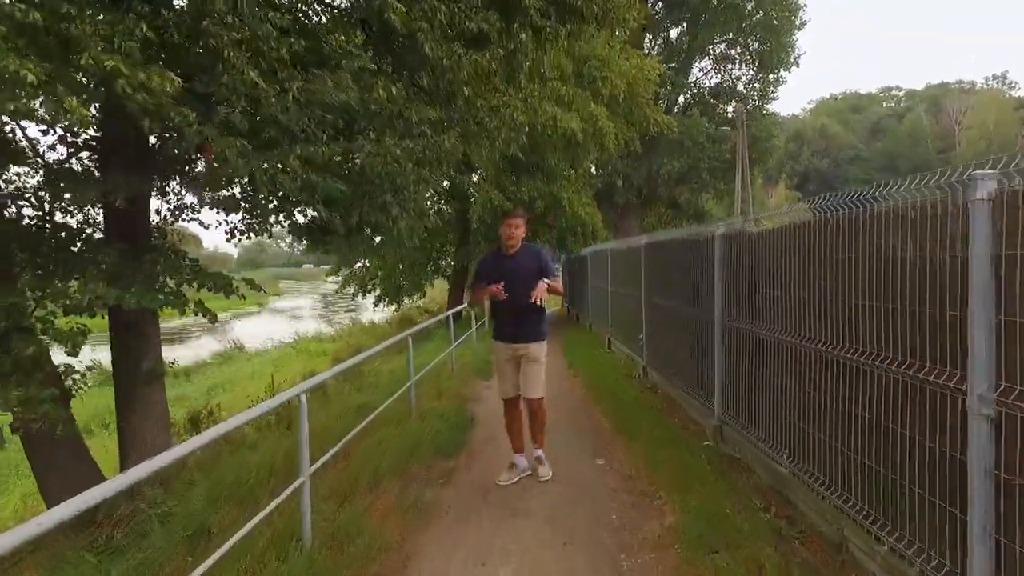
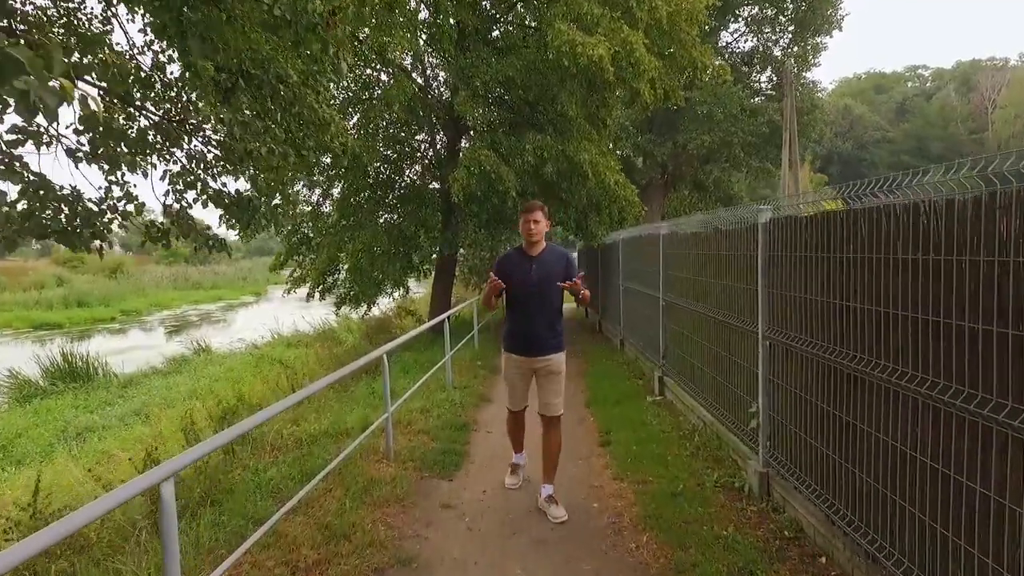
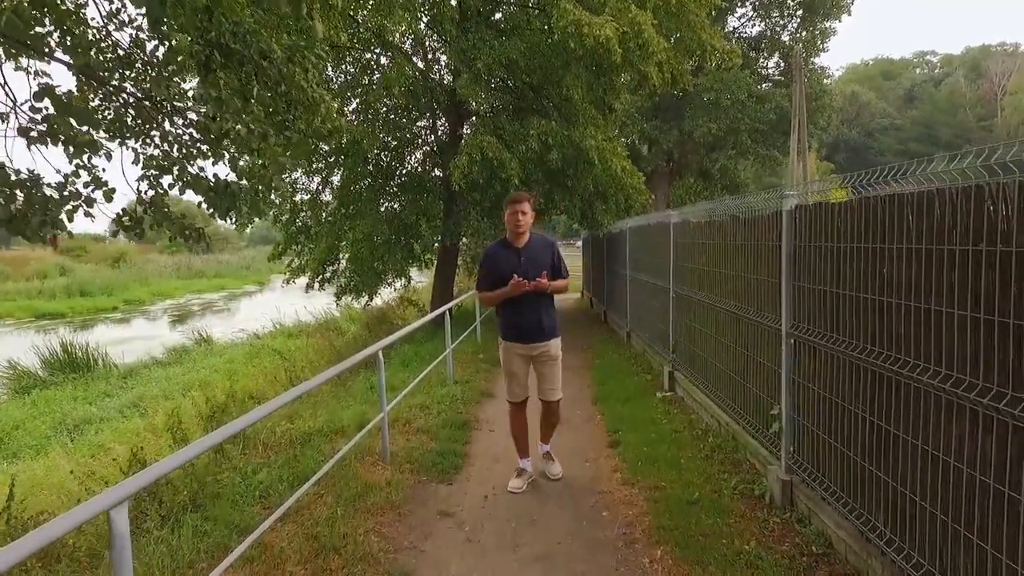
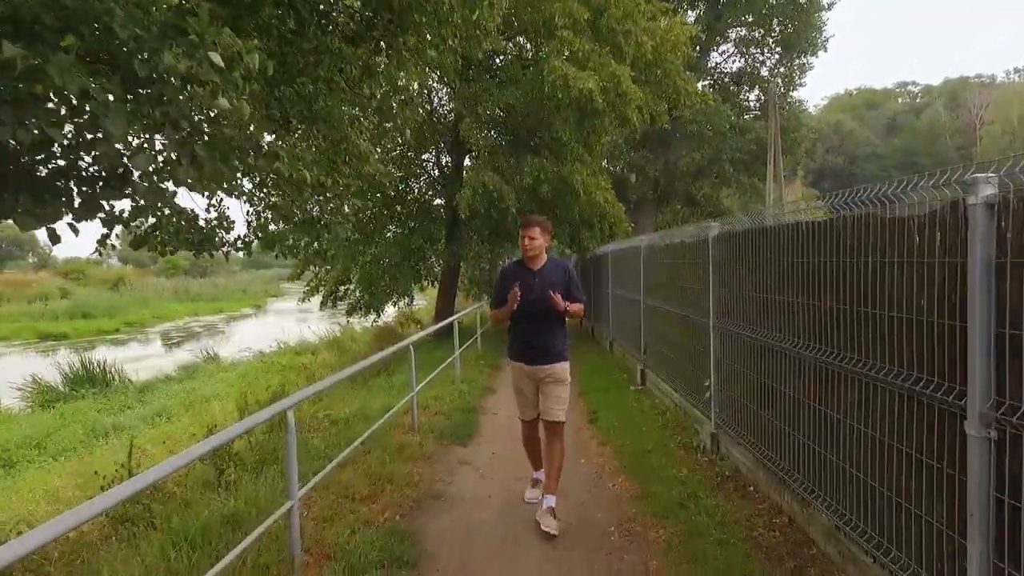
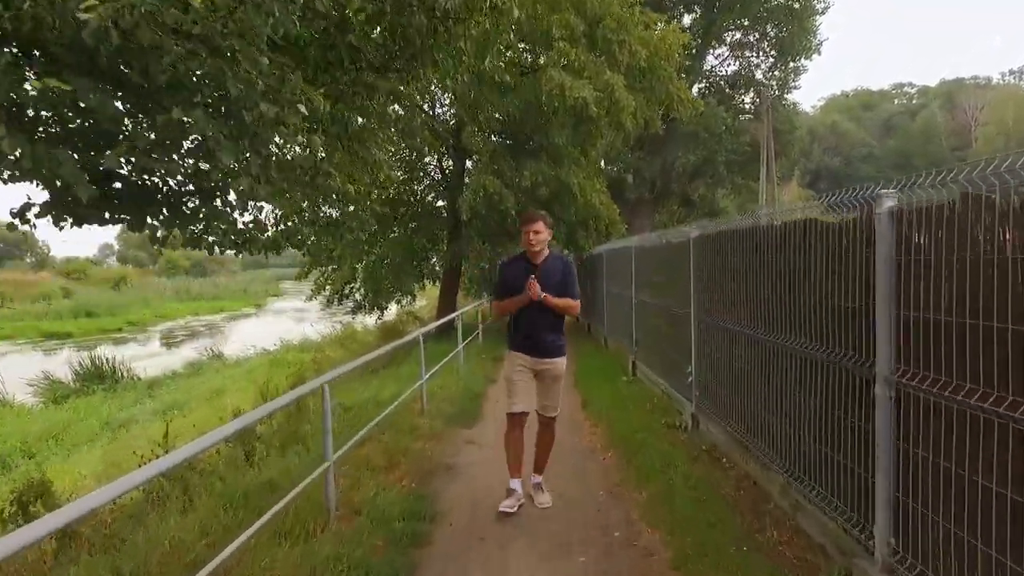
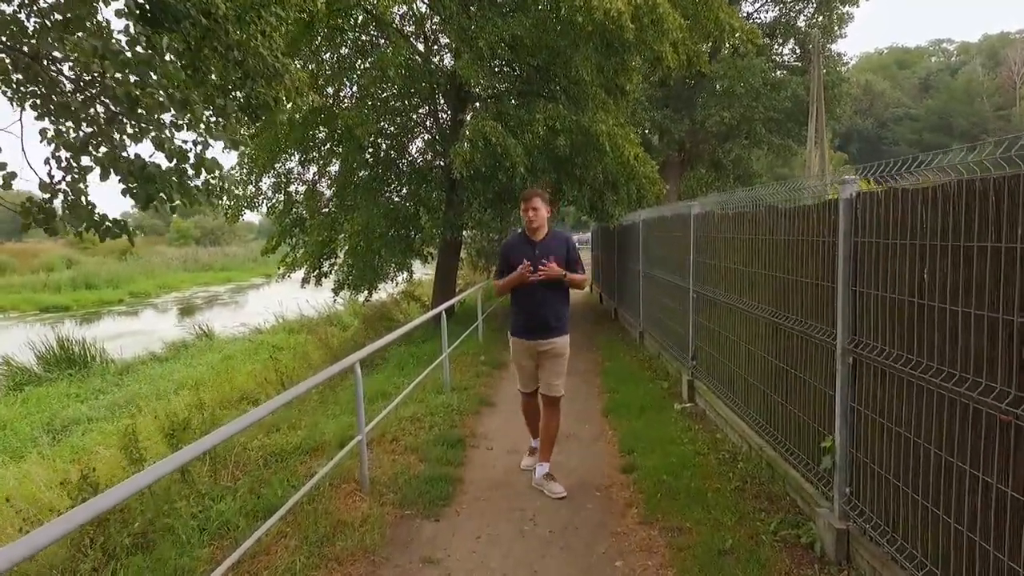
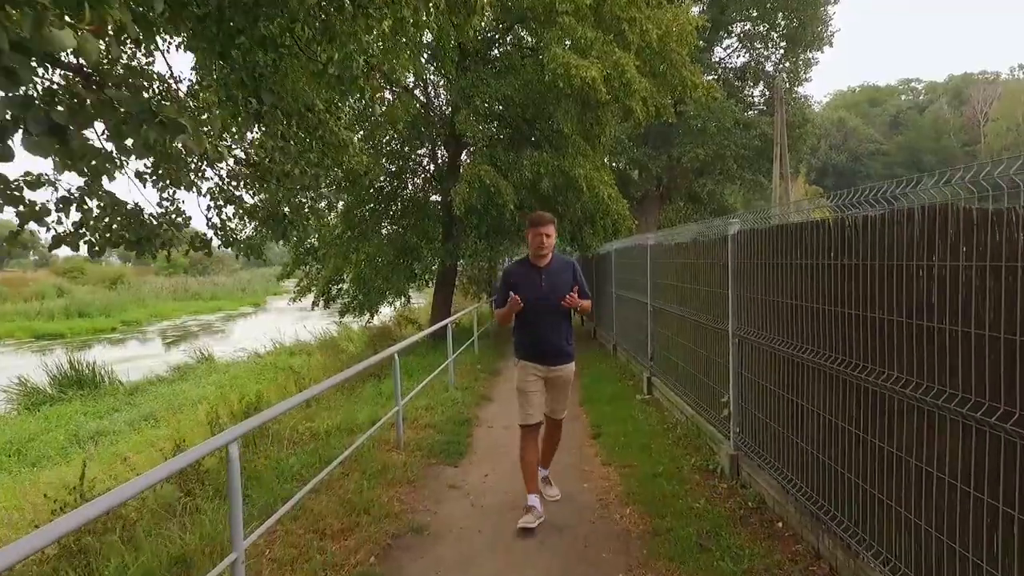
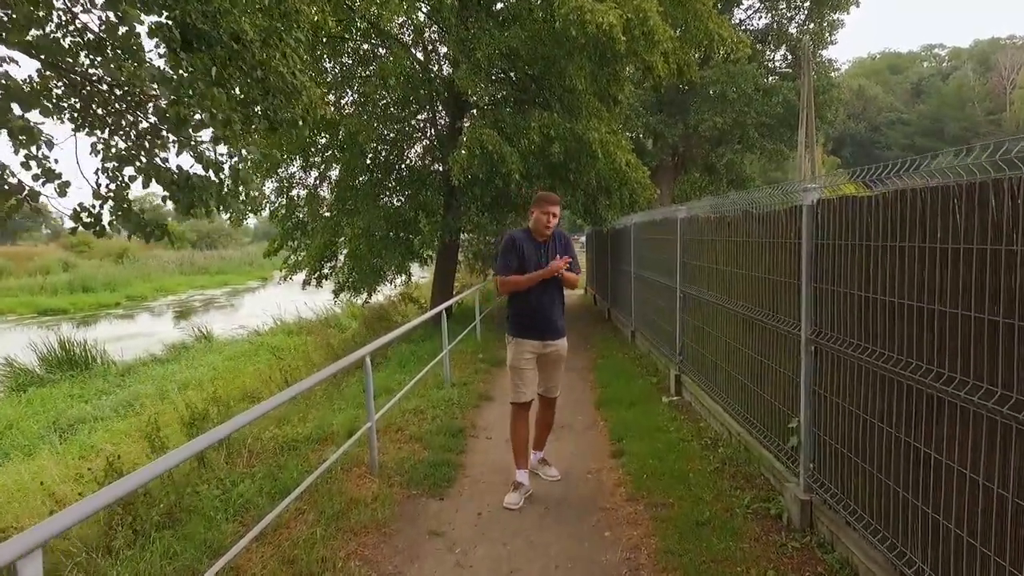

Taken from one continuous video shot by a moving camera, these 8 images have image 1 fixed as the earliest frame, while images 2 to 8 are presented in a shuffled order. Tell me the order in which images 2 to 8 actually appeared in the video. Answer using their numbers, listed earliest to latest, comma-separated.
5, 4, 7, 2, 3, 8, 6
